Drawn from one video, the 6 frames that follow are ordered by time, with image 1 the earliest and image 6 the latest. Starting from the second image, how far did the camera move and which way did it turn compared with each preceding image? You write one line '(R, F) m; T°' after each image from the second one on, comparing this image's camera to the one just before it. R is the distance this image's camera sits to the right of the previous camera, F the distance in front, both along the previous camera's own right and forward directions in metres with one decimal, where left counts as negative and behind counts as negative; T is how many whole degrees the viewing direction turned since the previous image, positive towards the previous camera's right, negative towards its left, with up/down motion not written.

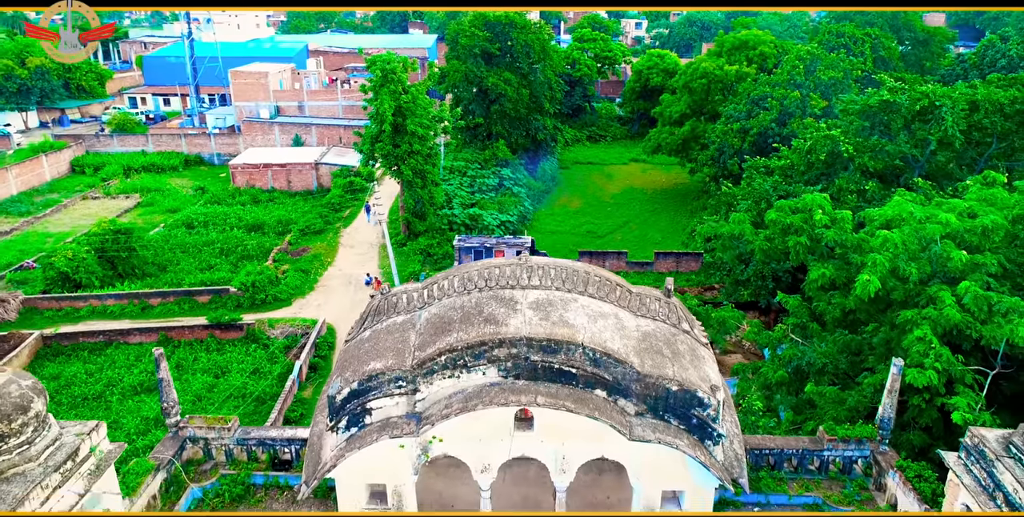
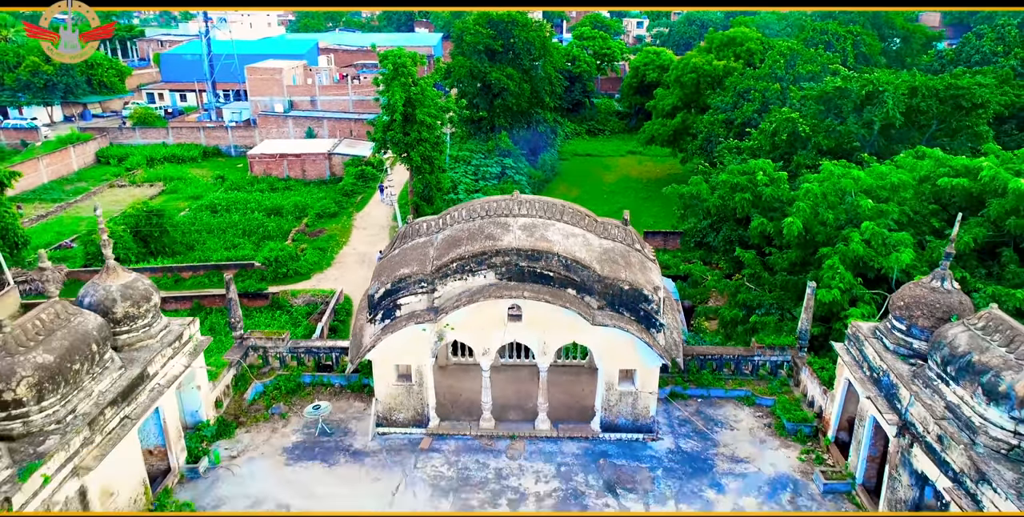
(+0.2, -2.8) m; 0°
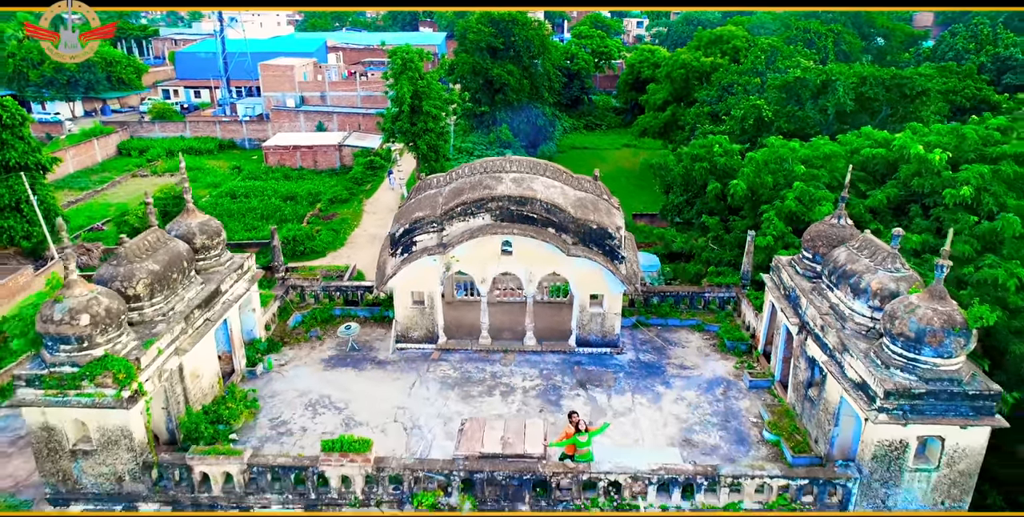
(+0.2, -2.9) m; 0°
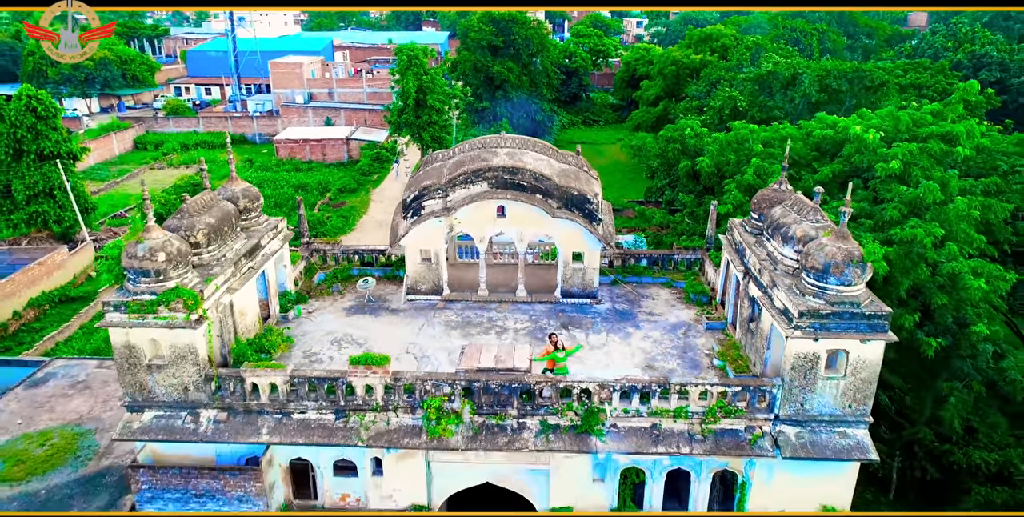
(+0.2, -2.5) m; 0°
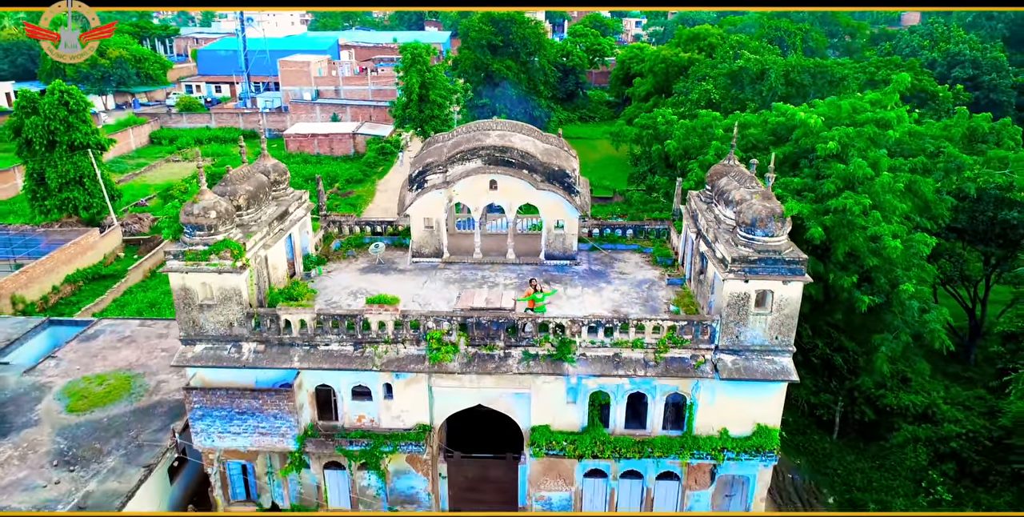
(+0.3, -2.8) m; 0°
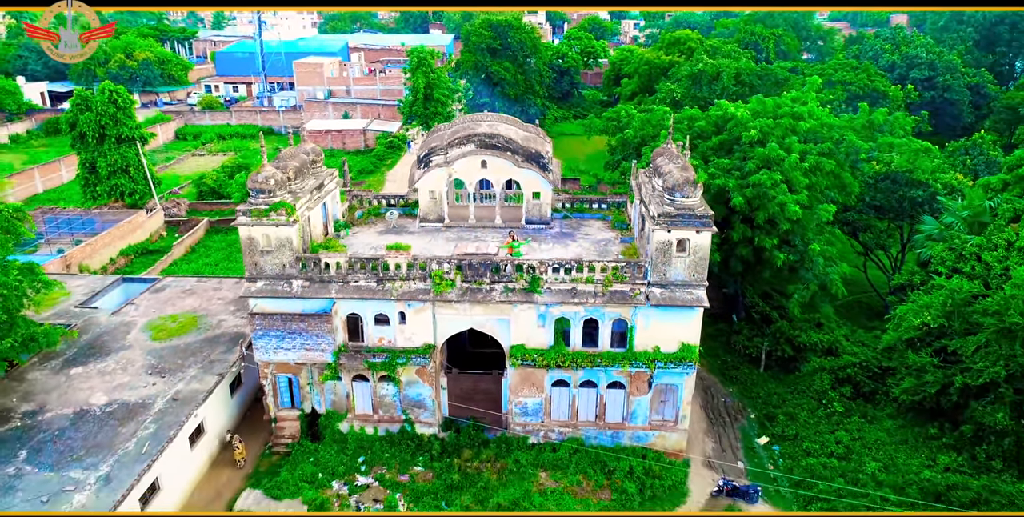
(+0.6, -5.2) m; 0°
